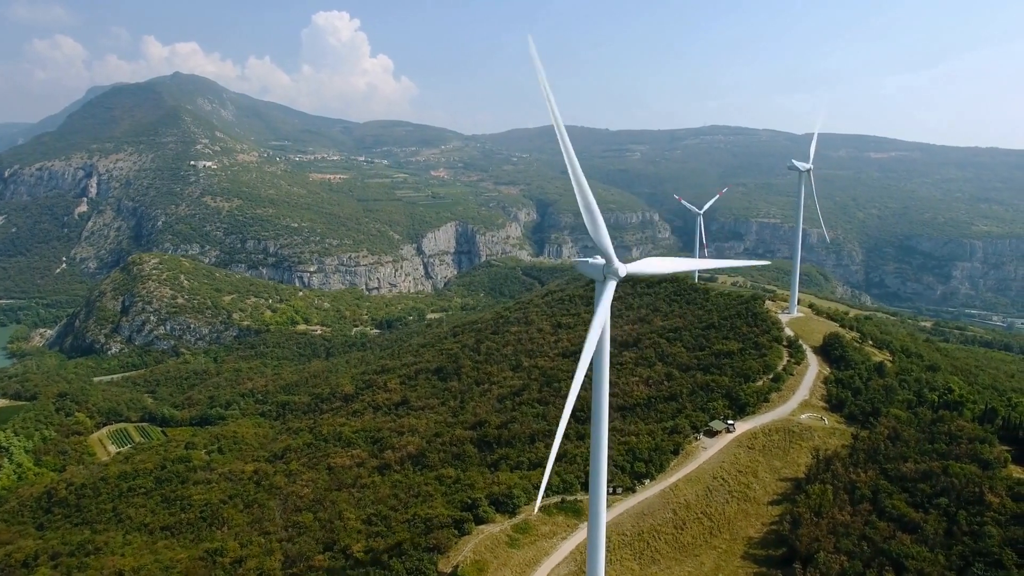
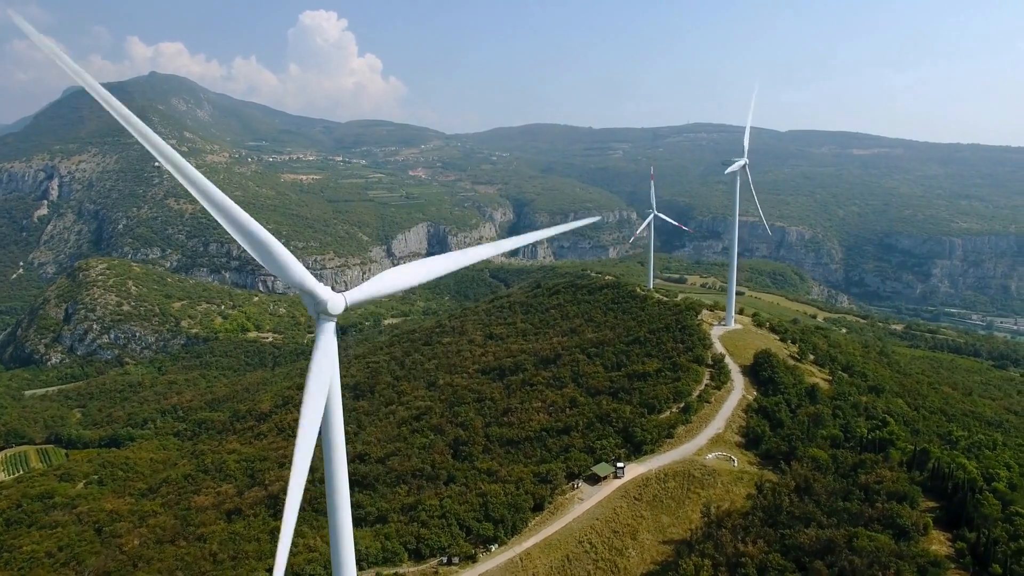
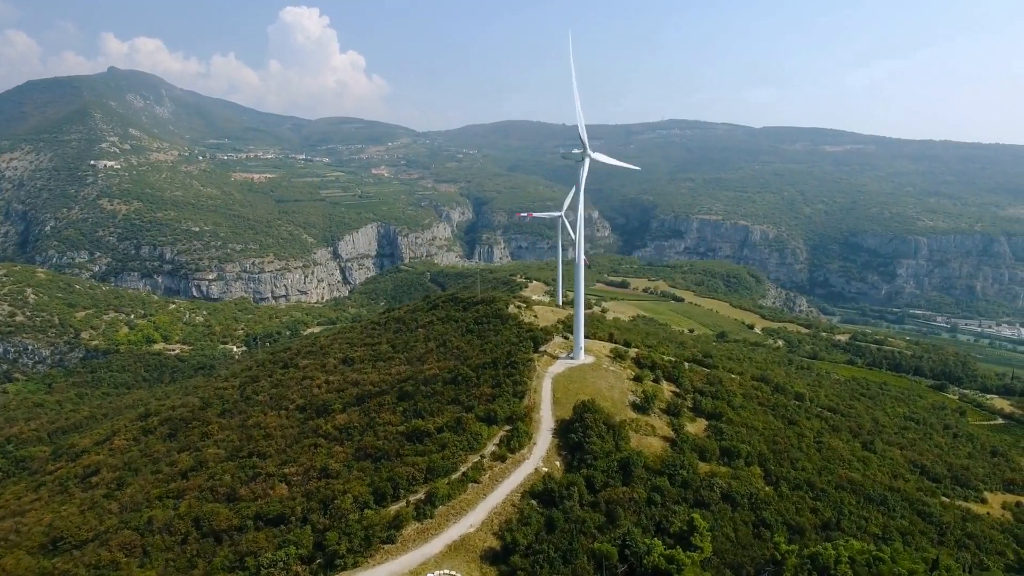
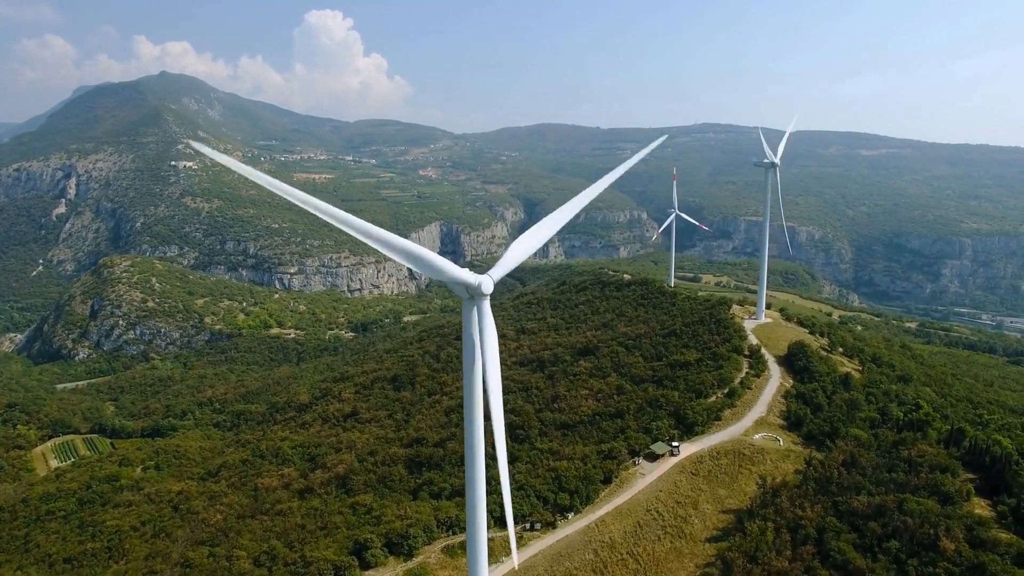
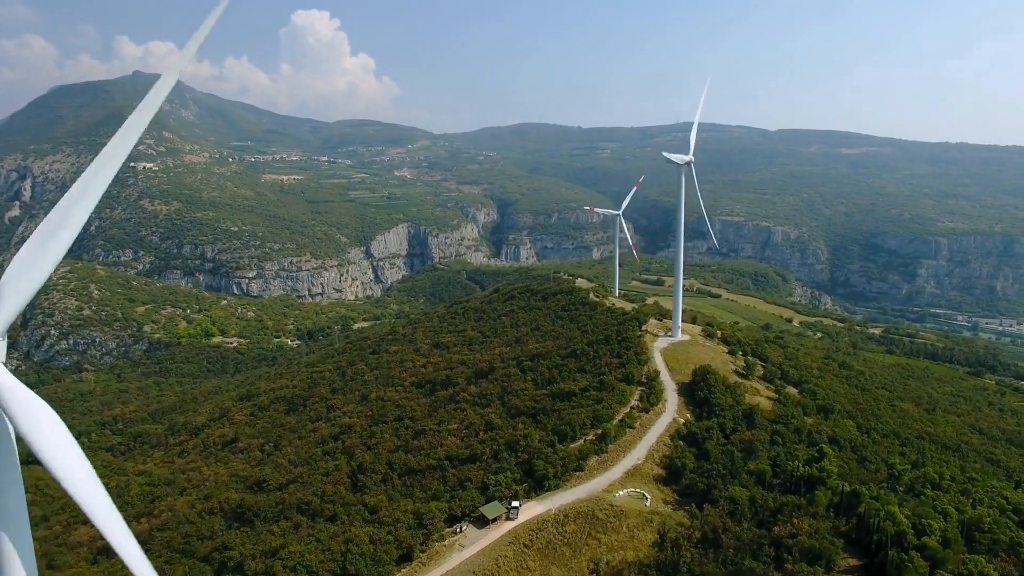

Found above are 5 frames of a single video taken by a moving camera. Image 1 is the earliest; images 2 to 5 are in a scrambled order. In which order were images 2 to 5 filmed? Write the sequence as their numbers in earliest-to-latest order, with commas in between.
4, 2, 5, 3
